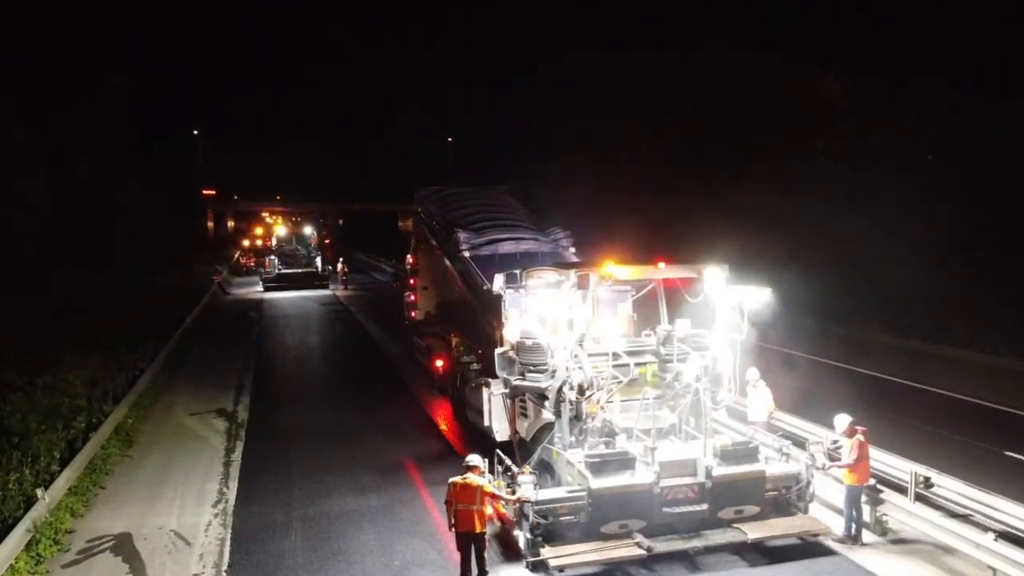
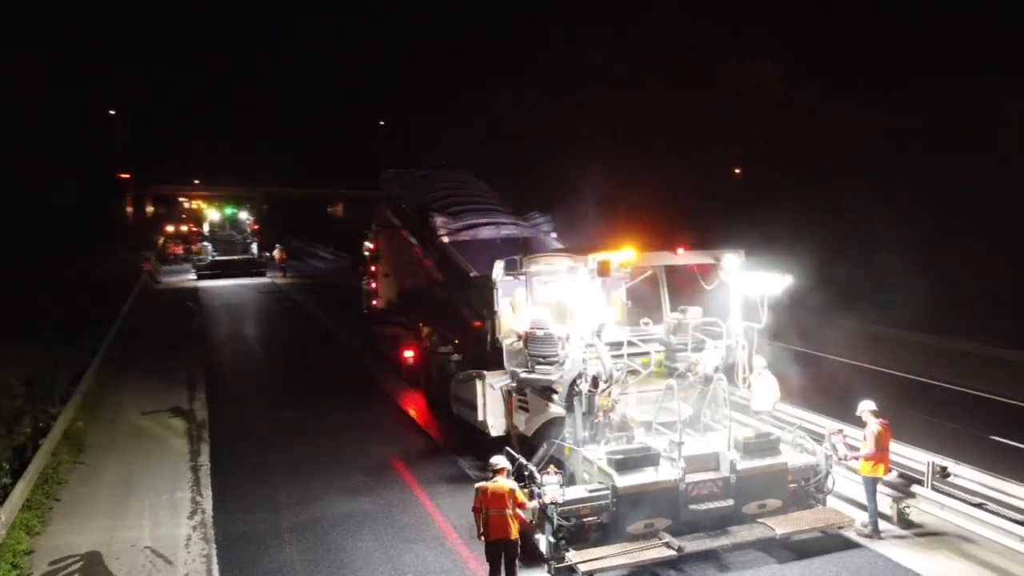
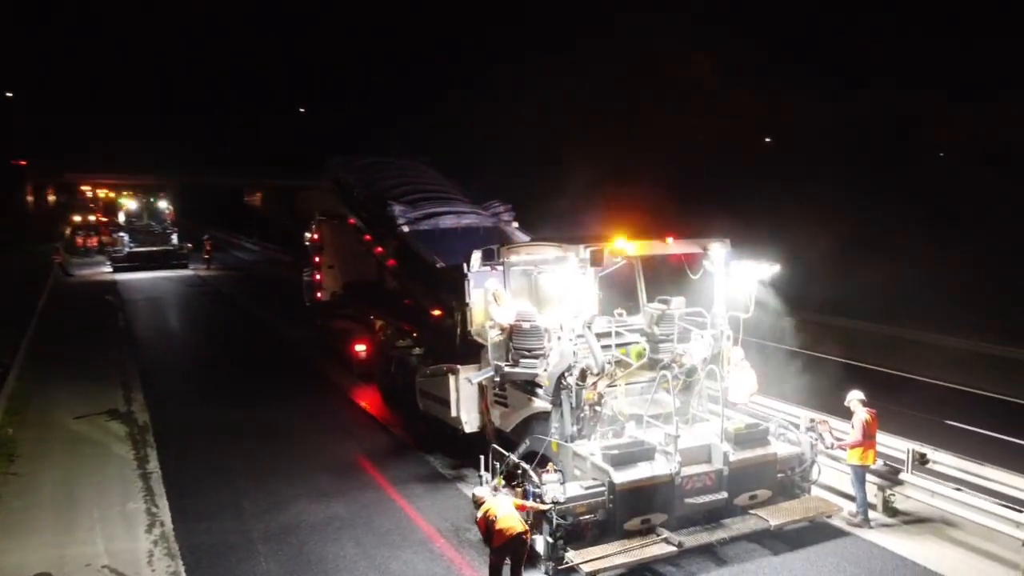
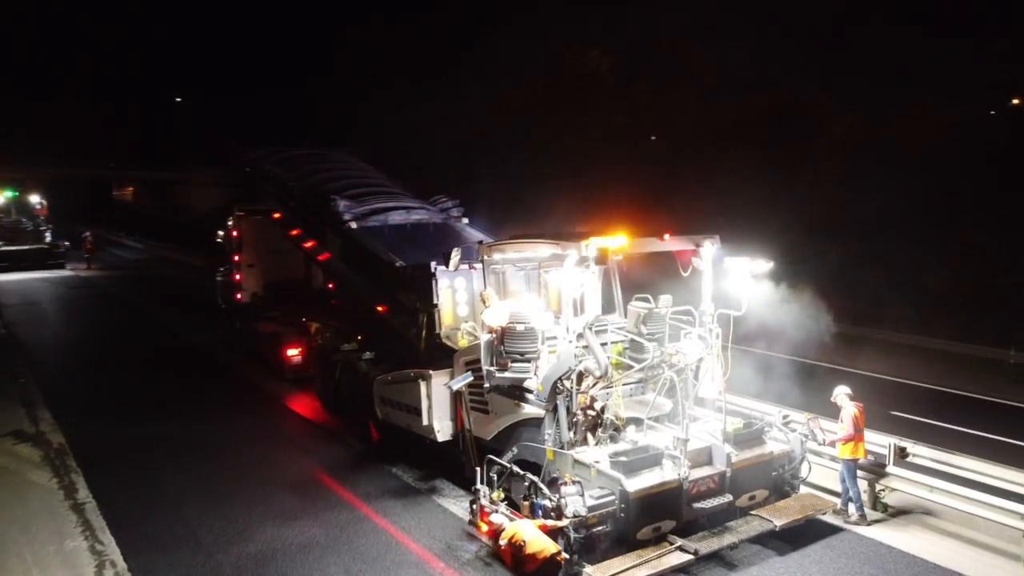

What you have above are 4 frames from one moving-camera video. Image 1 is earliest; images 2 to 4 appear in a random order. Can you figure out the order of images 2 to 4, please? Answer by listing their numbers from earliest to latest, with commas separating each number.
2, 3, 4
